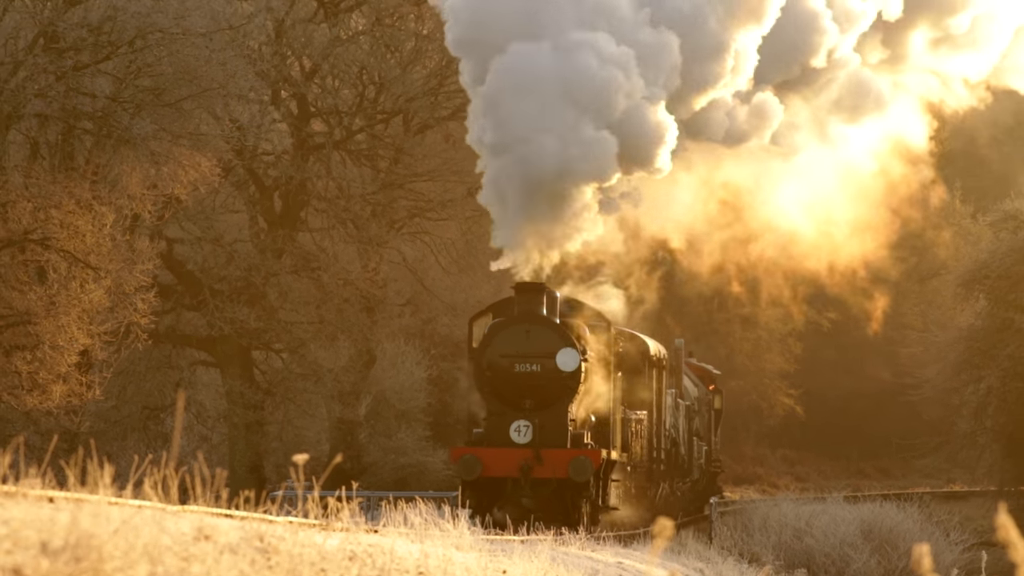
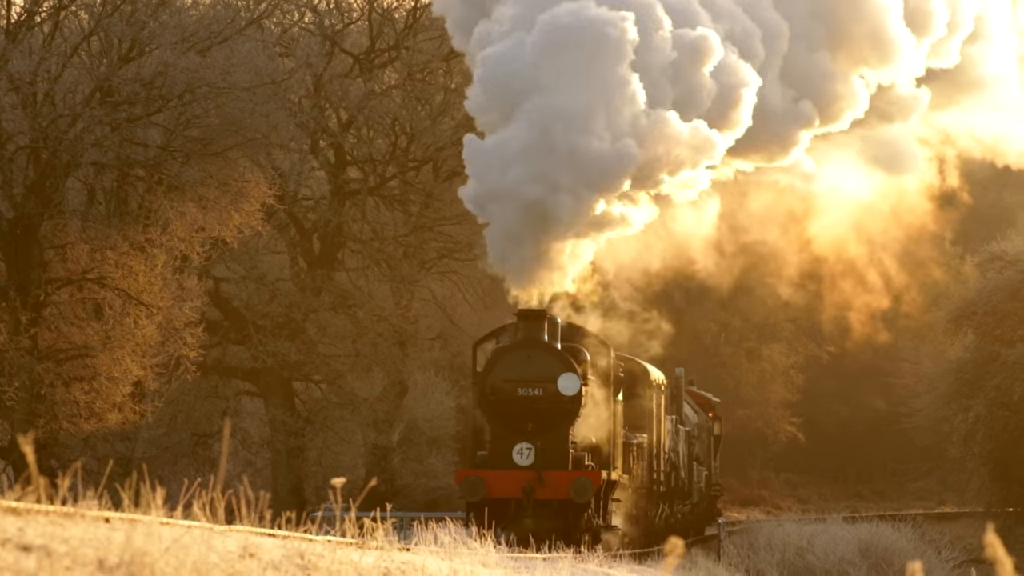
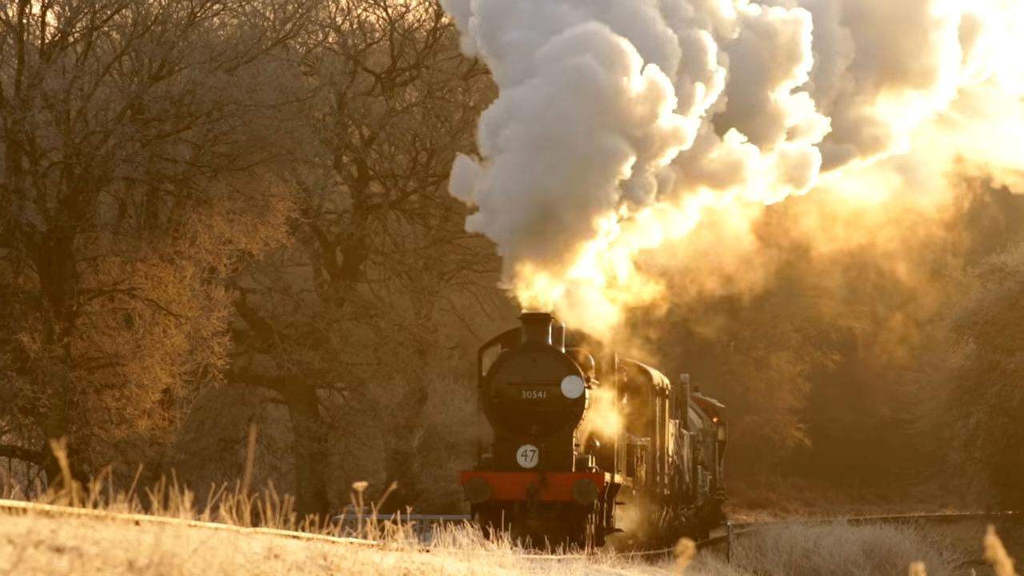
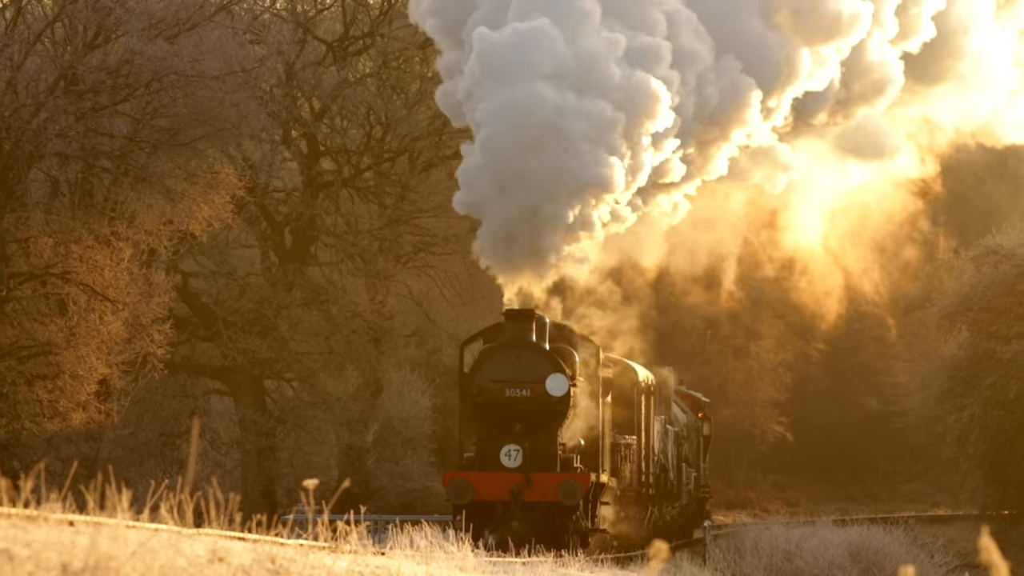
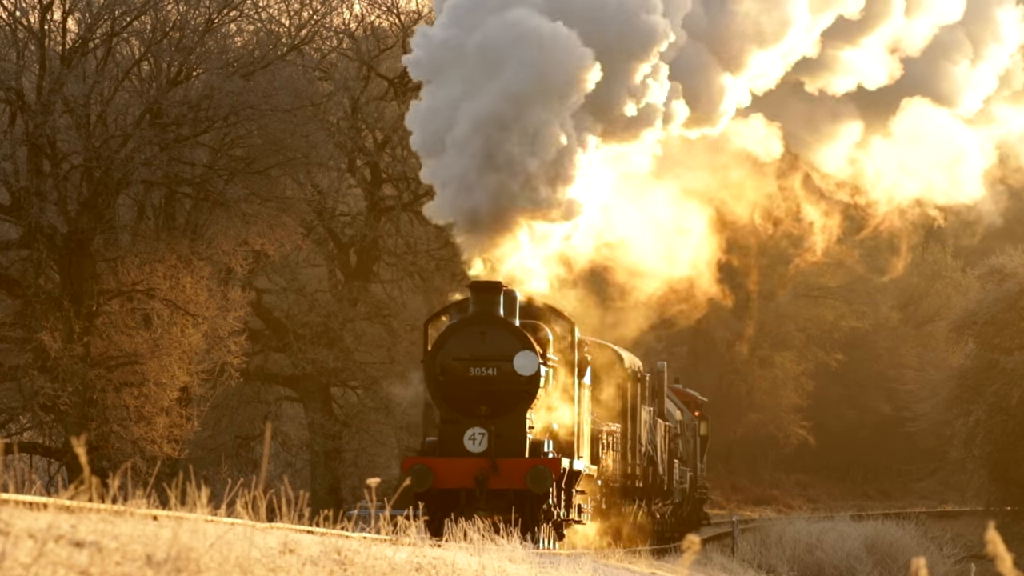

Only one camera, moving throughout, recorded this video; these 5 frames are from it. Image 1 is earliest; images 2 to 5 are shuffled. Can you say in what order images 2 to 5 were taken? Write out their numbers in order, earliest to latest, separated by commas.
4, 2, 3, 5
